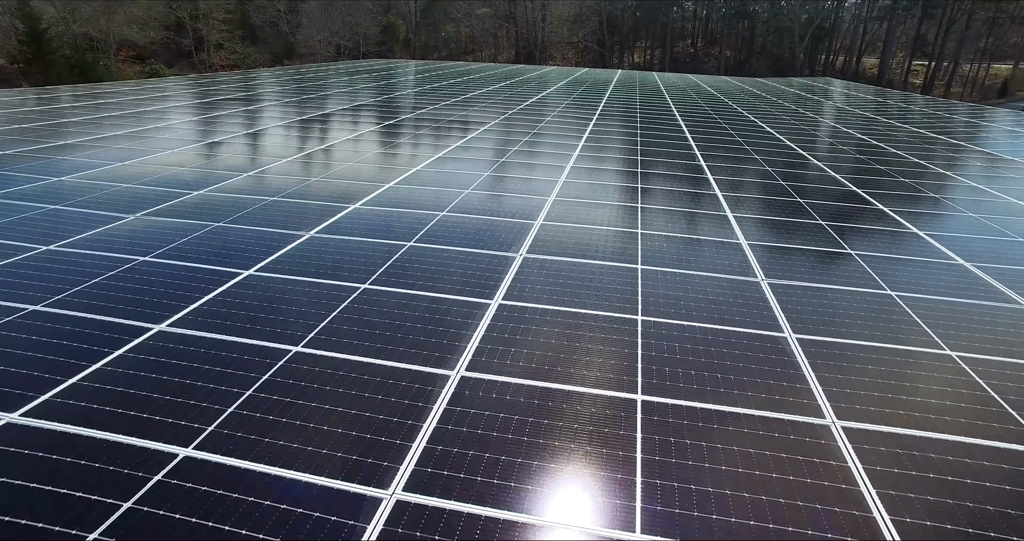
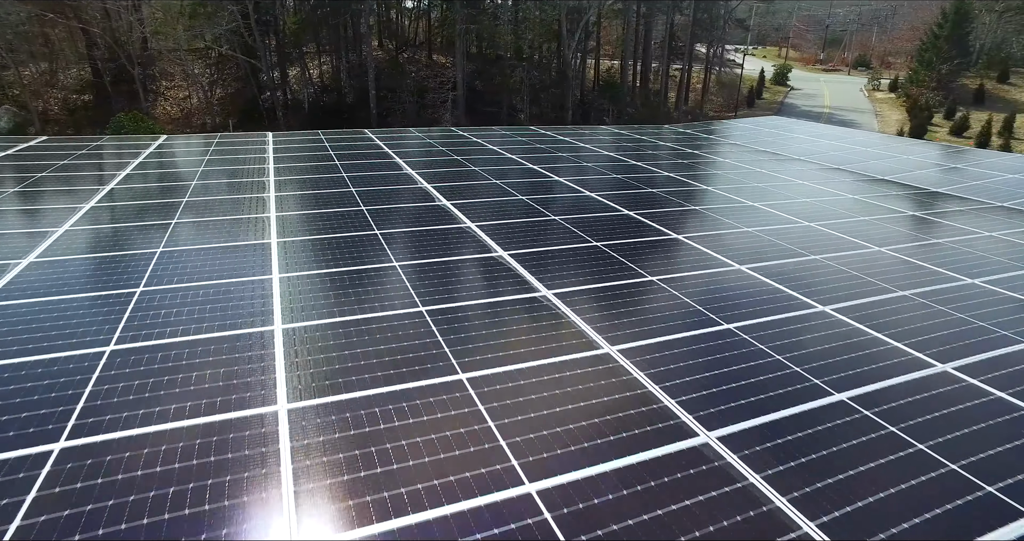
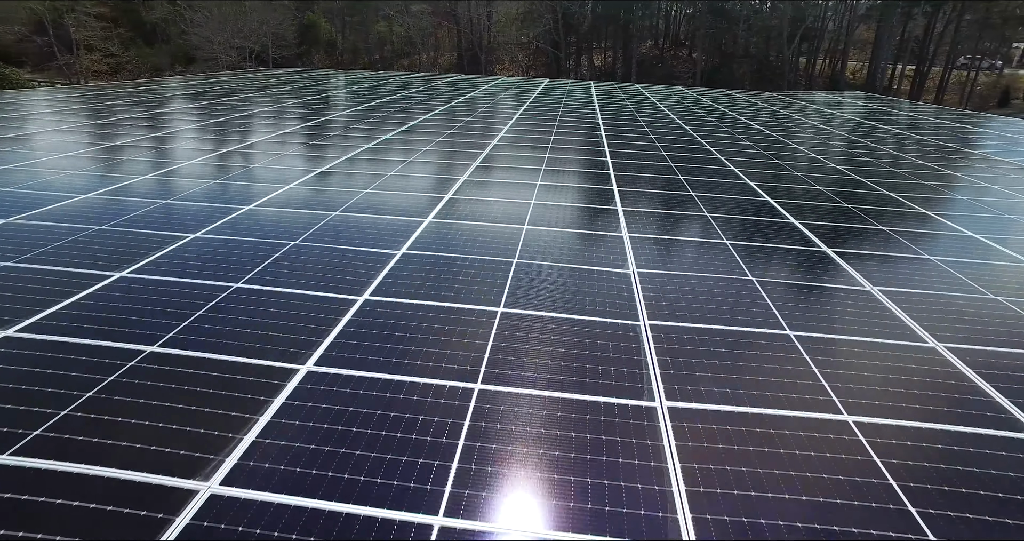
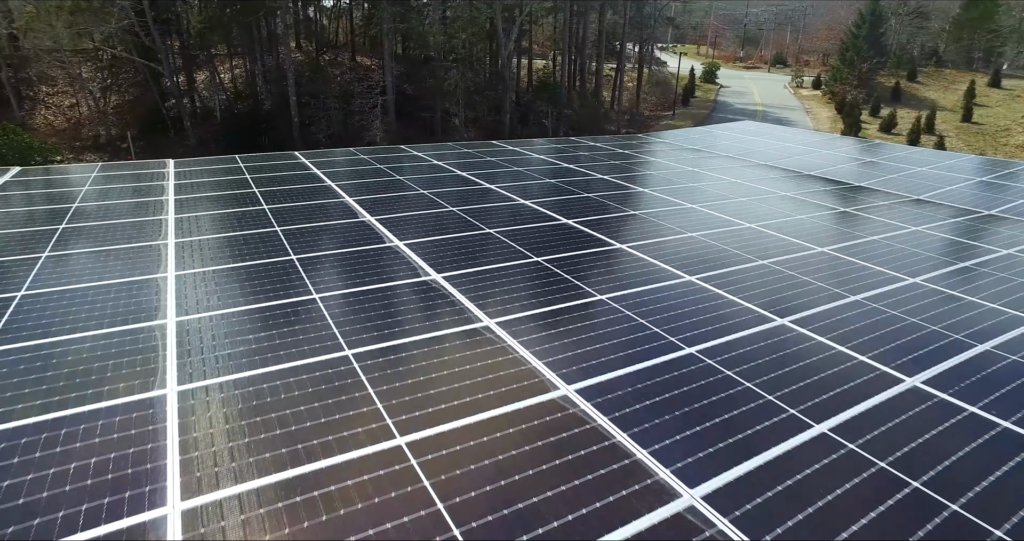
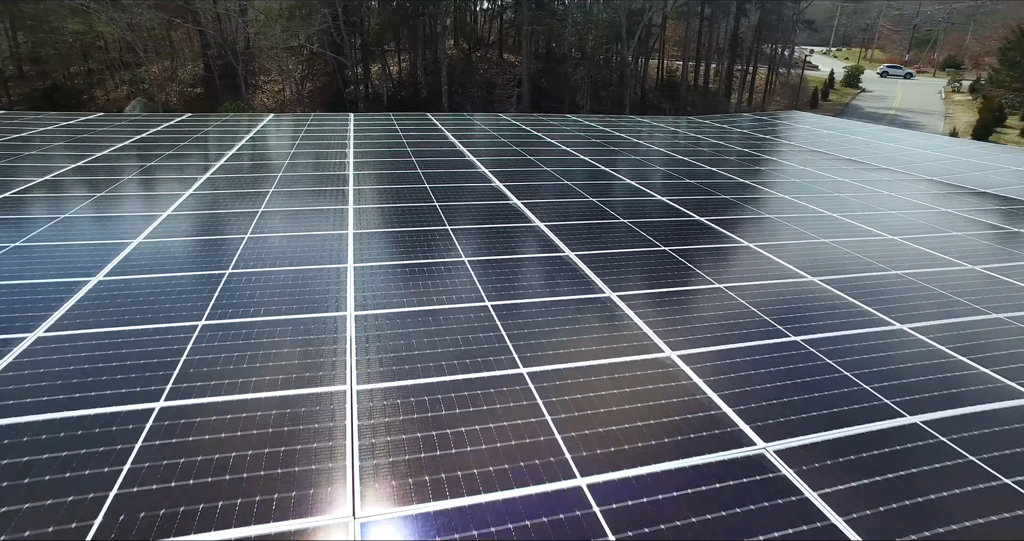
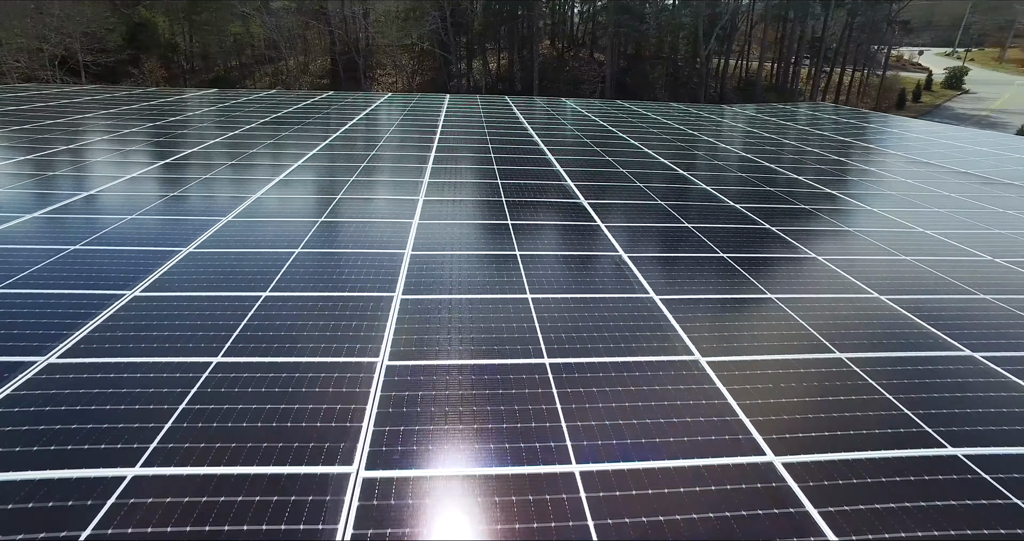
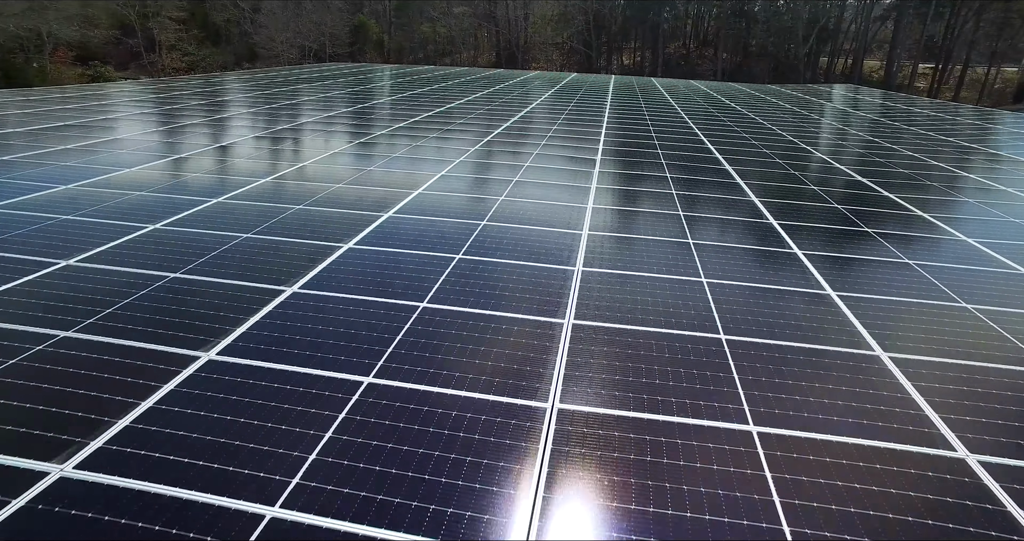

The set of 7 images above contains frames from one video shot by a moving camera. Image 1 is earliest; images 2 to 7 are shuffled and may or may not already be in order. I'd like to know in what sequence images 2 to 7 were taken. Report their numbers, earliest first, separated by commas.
7, 3, 6, 5, 2, 4
